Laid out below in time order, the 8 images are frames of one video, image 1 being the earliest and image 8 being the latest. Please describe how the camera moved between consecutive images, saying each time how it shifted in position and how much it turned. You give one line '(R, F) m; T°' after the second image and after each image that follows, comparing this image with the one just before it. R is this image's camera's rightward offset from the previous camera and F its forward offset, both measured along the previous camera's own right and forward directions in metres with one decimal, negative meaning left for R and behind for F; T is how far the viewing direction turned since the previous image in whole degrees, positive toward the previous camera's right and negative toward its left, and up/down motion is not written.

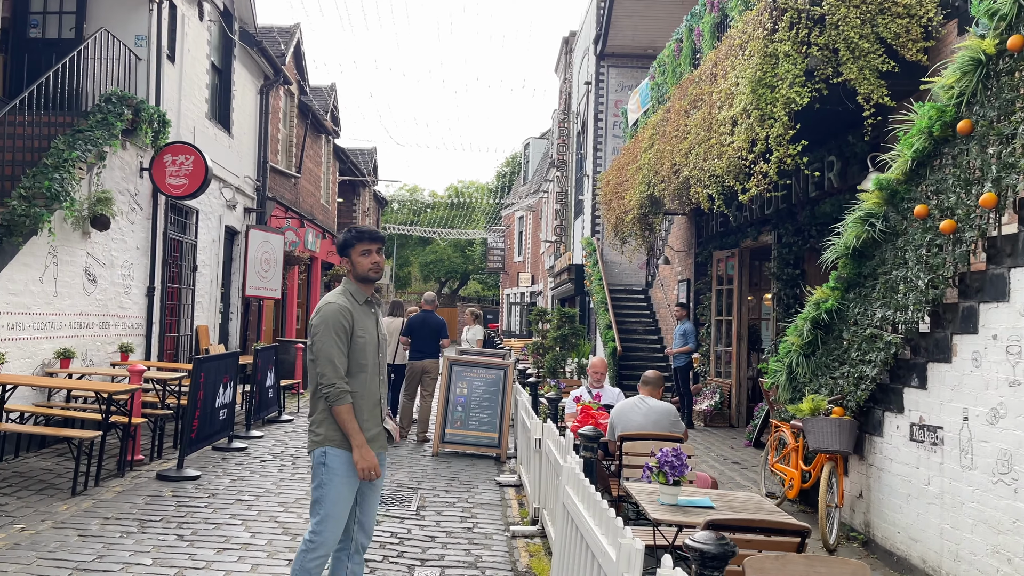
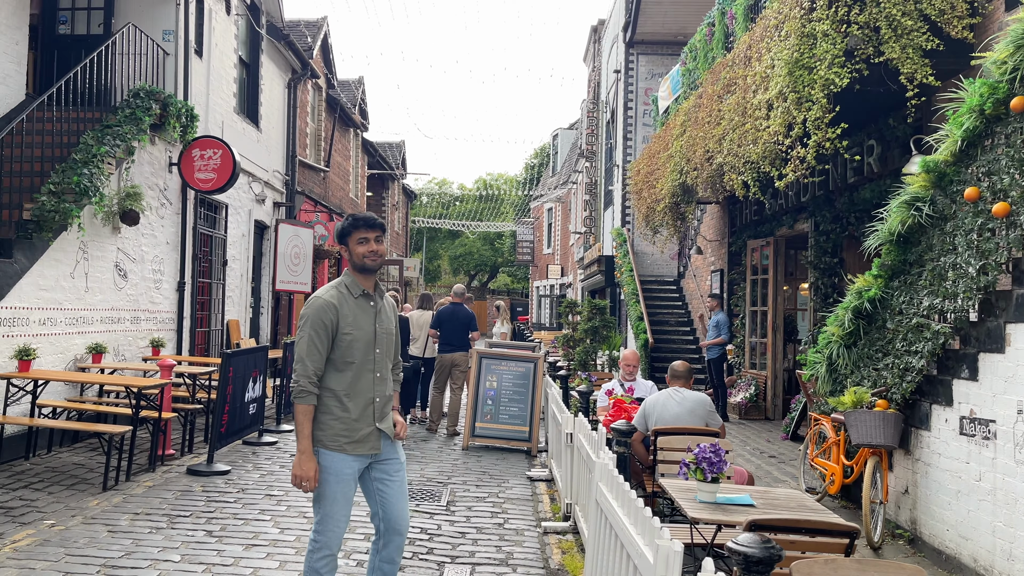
(0.0, +0.2) m; -2°
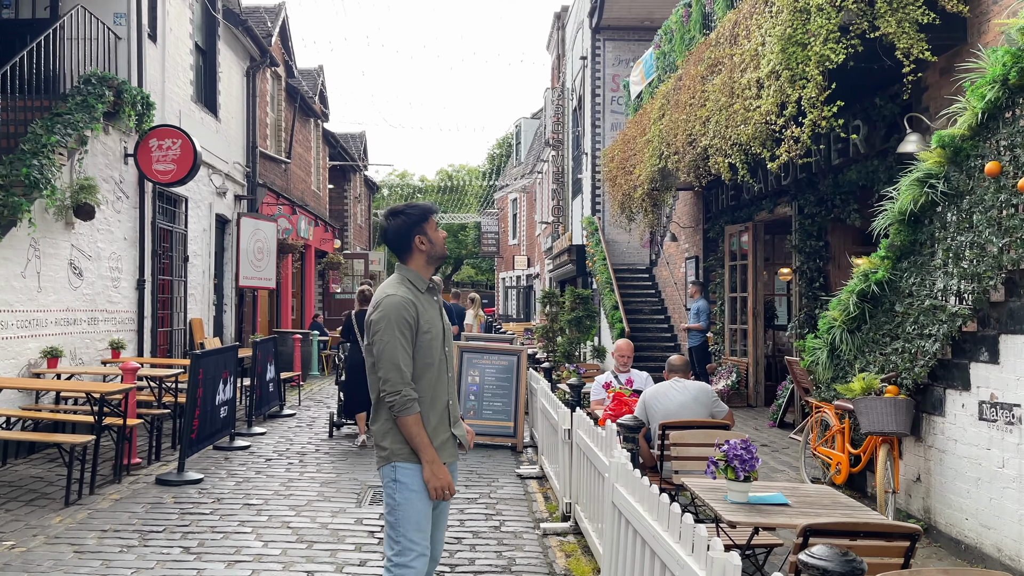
(-0.2, +0.4) m; +3°
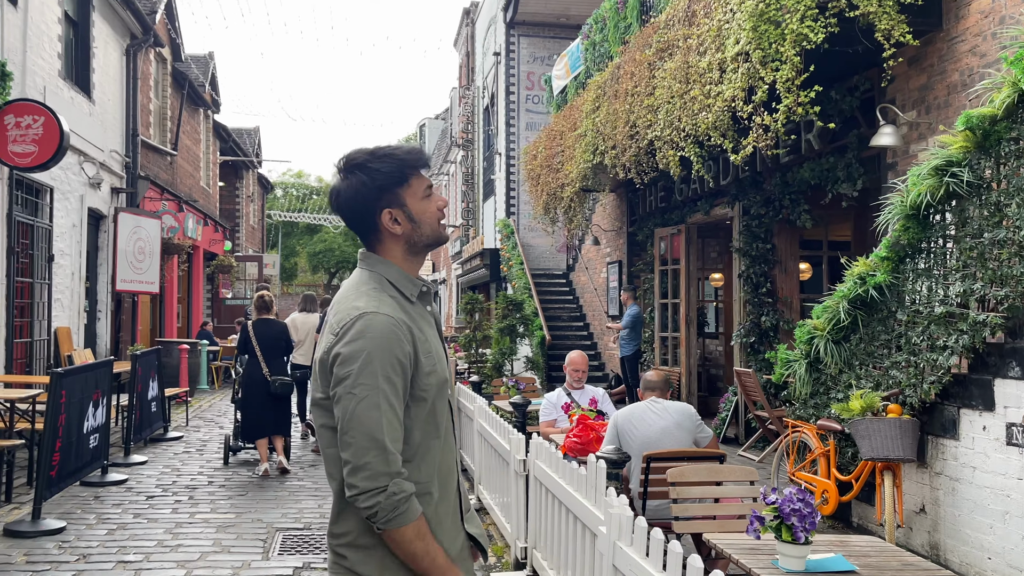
(-0.3, +1.0) m; +7°
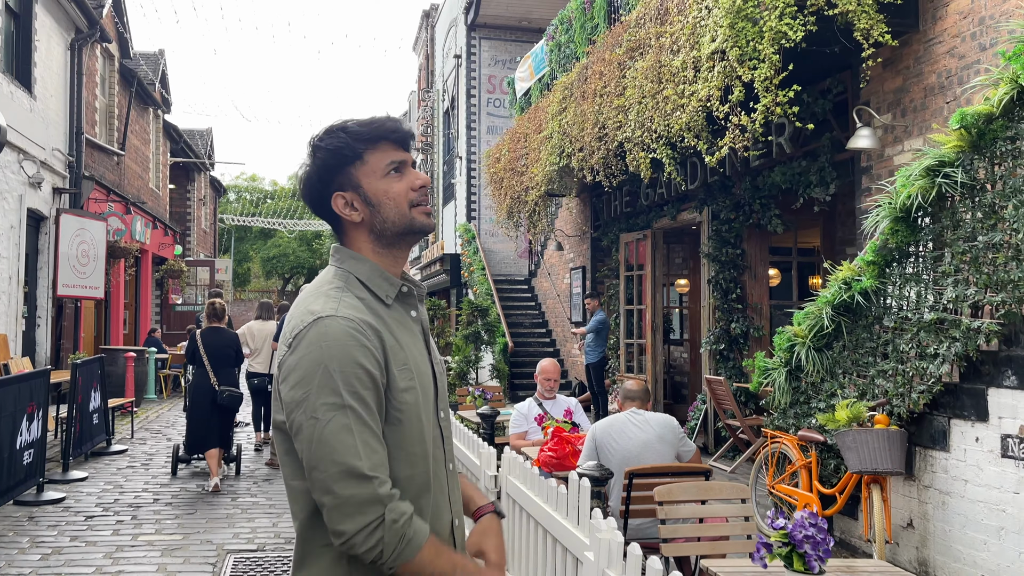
(-0.1, +0.3) m; +3°
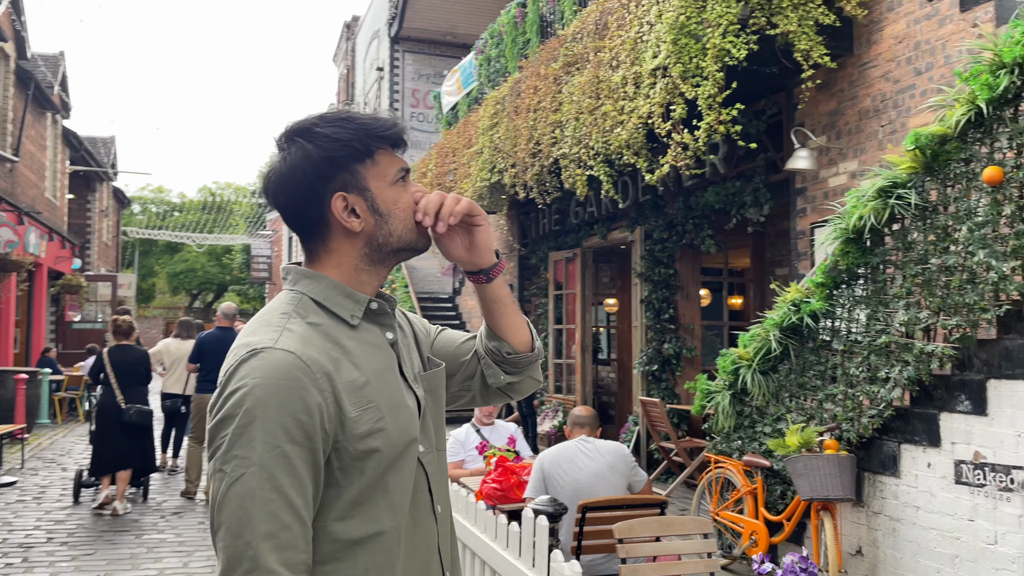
(-0.1, +0.3) m; +6°
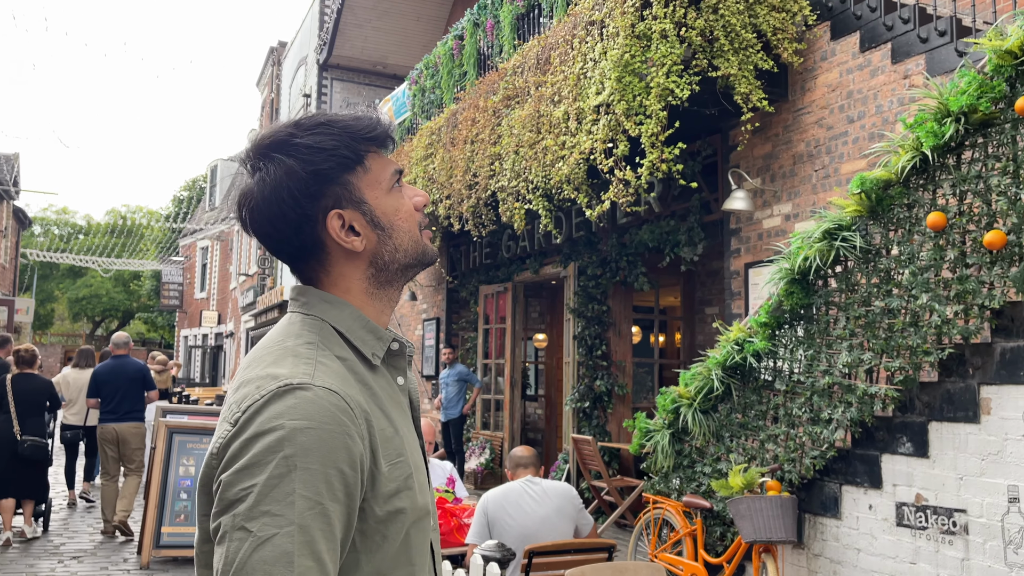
(-0.1, +0.2) m; +6°
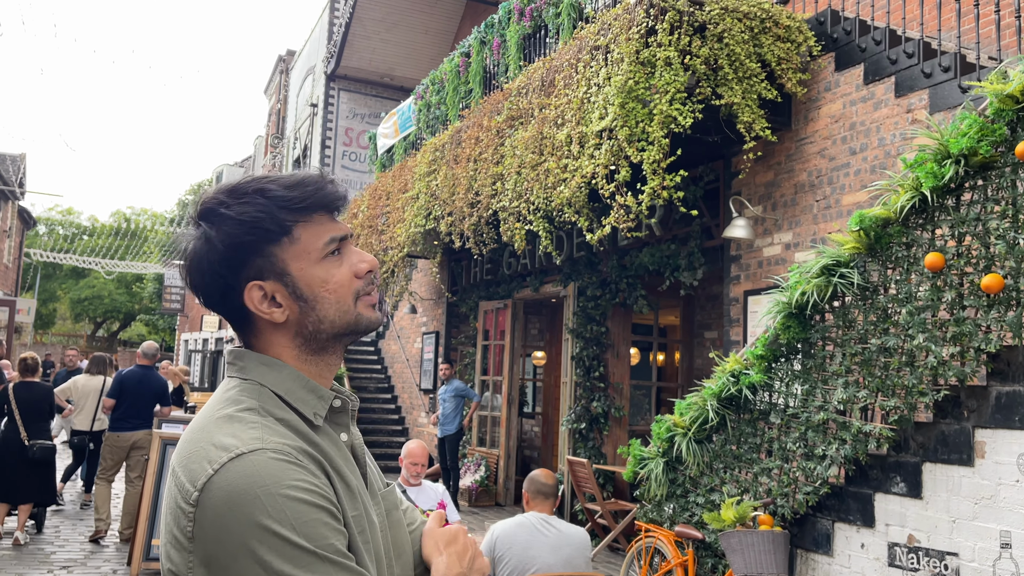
(0.0, 0.0) m; 0°
